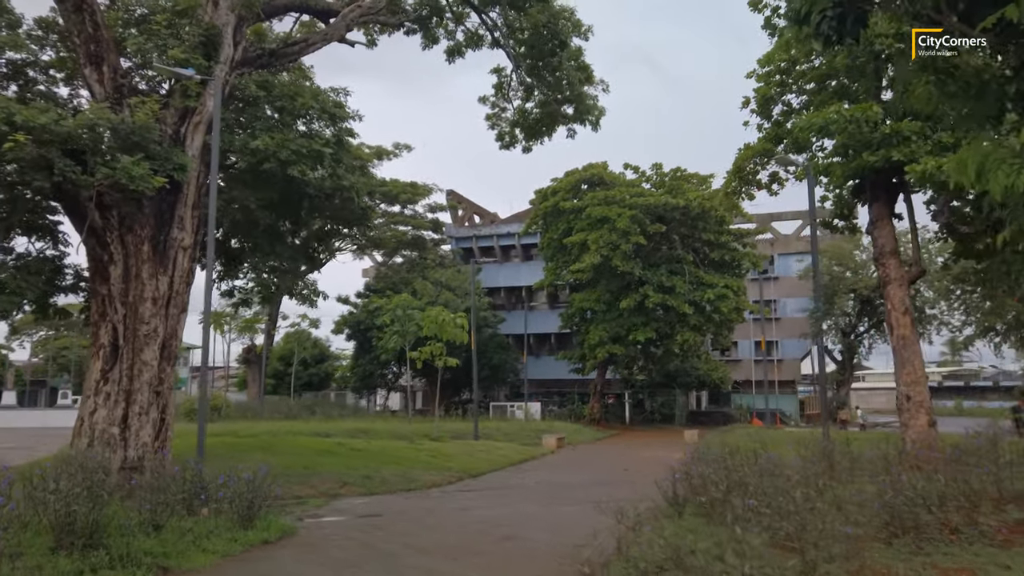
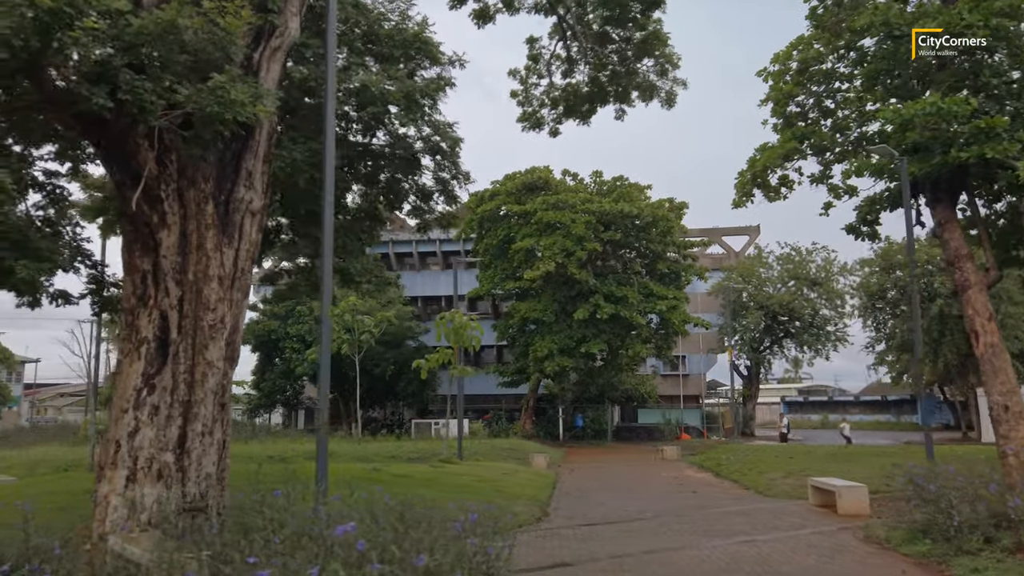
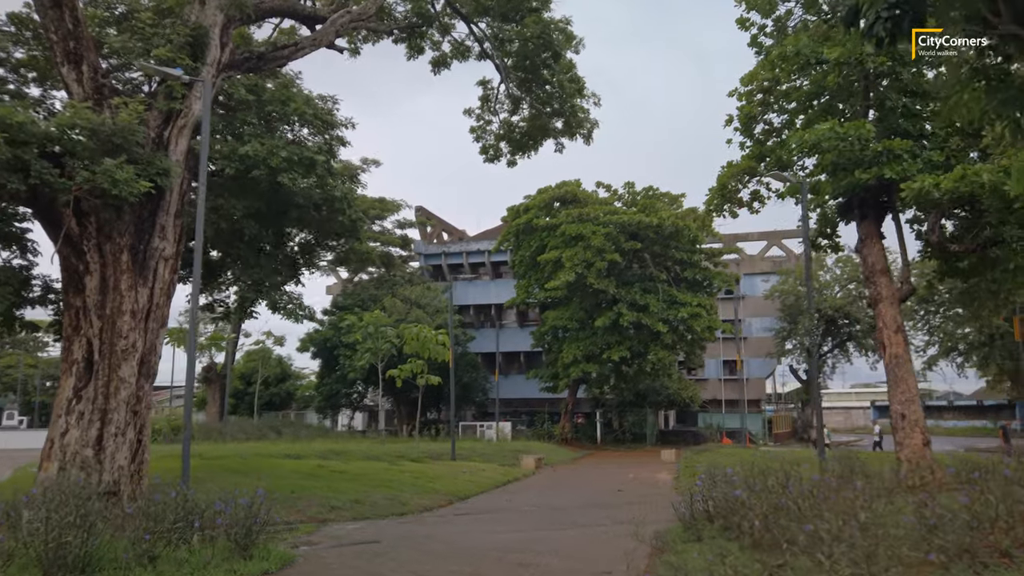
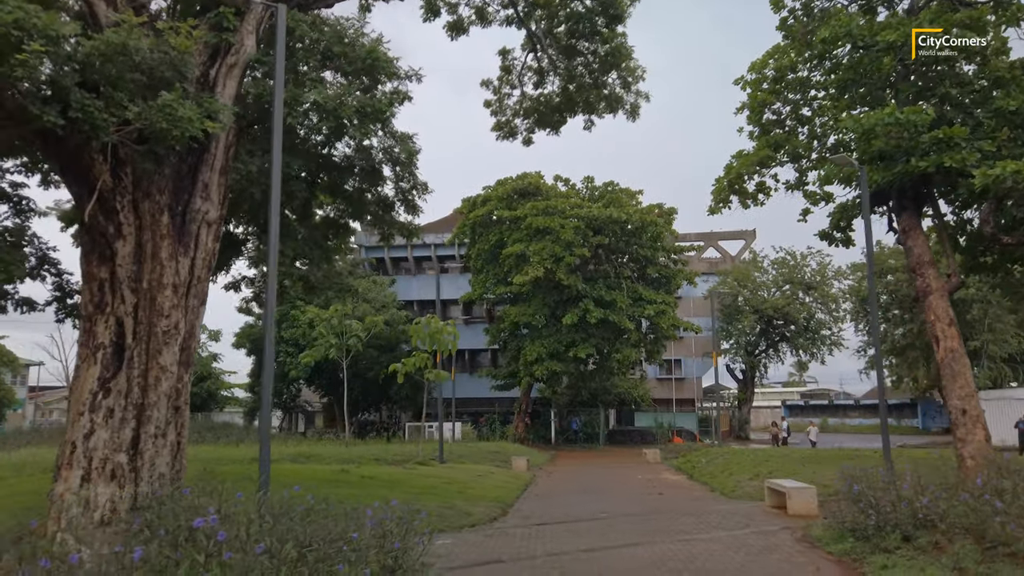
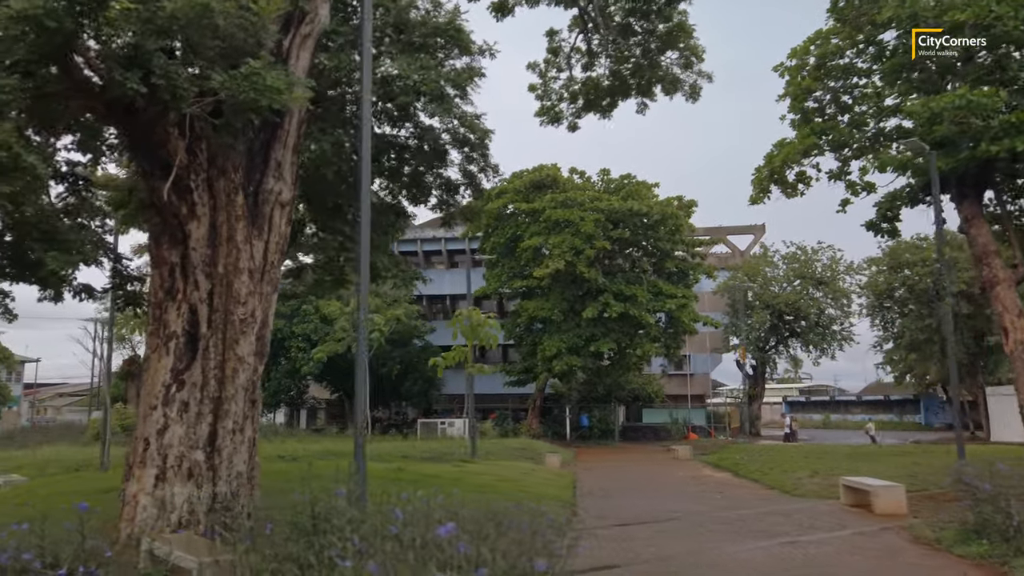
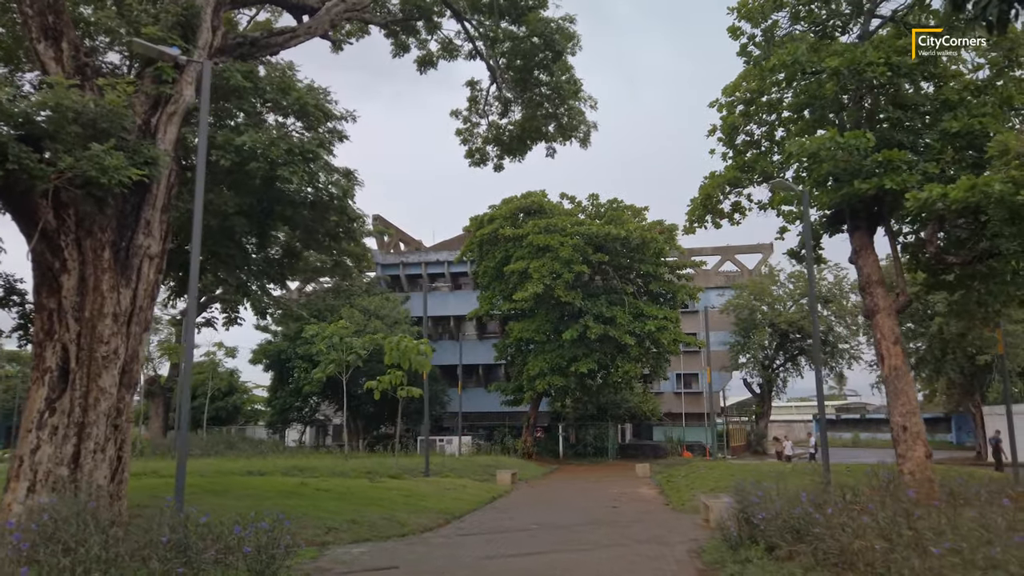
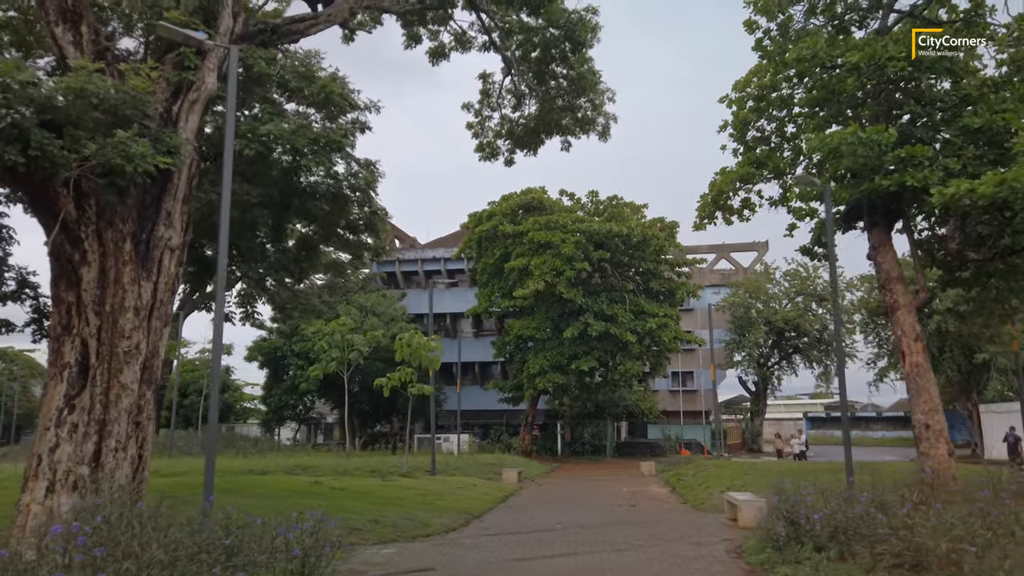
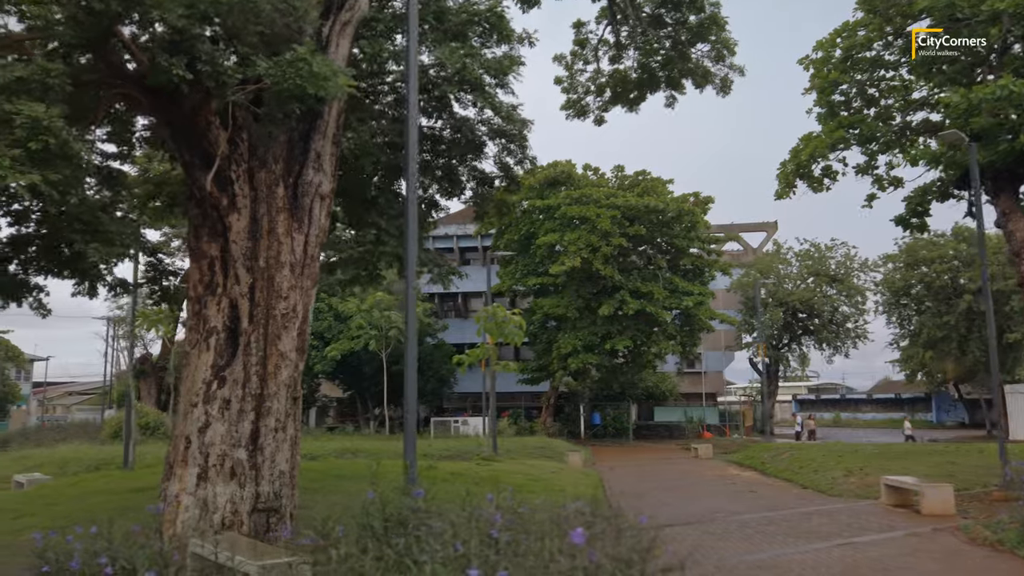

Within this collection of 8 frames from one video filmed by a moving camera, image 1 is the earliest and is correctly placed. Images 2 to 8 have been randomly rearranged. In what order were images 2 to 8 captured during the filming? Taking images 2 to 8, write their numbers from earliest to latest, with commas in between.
3, 6, 7, 4, 2, 5, 8
